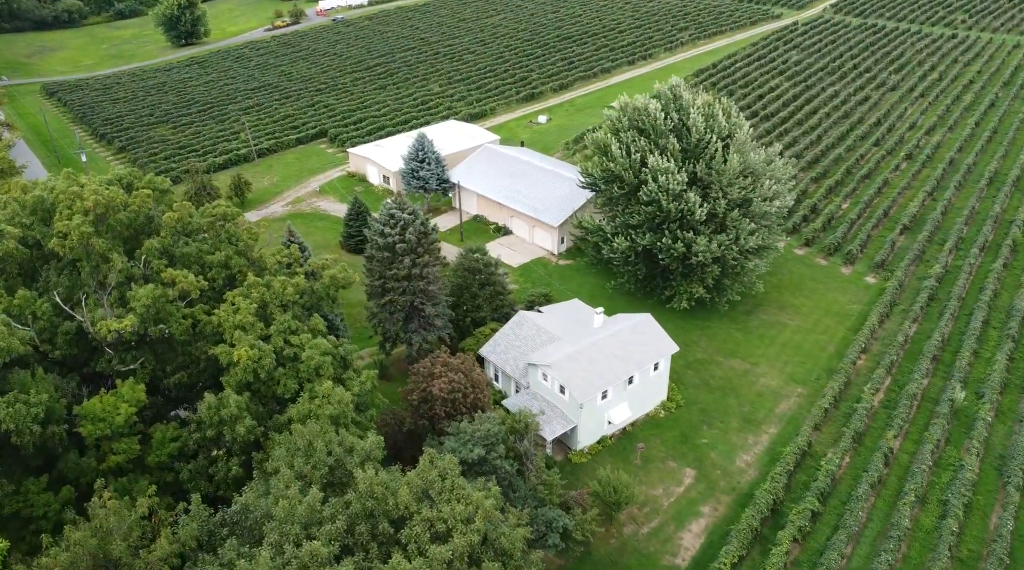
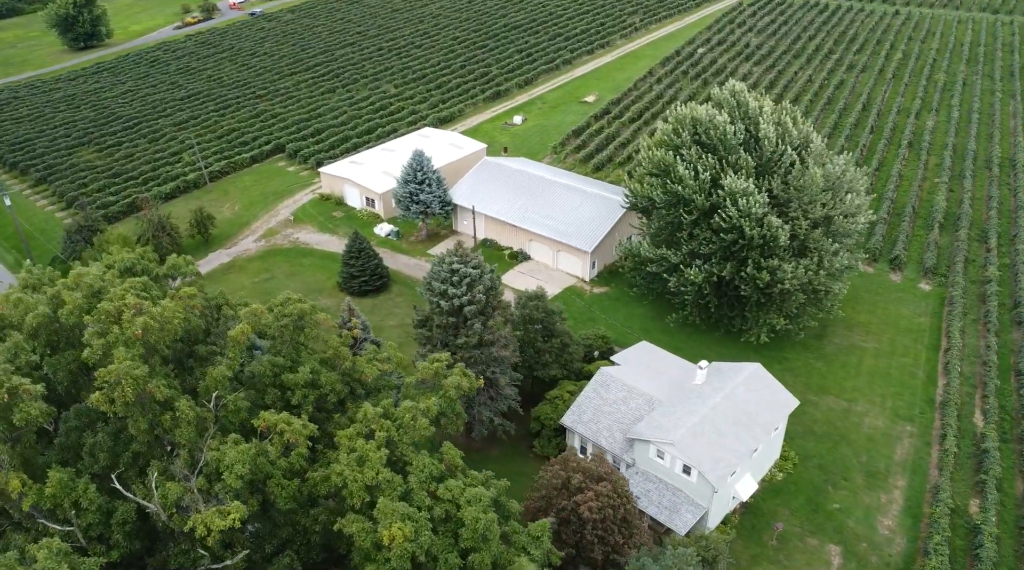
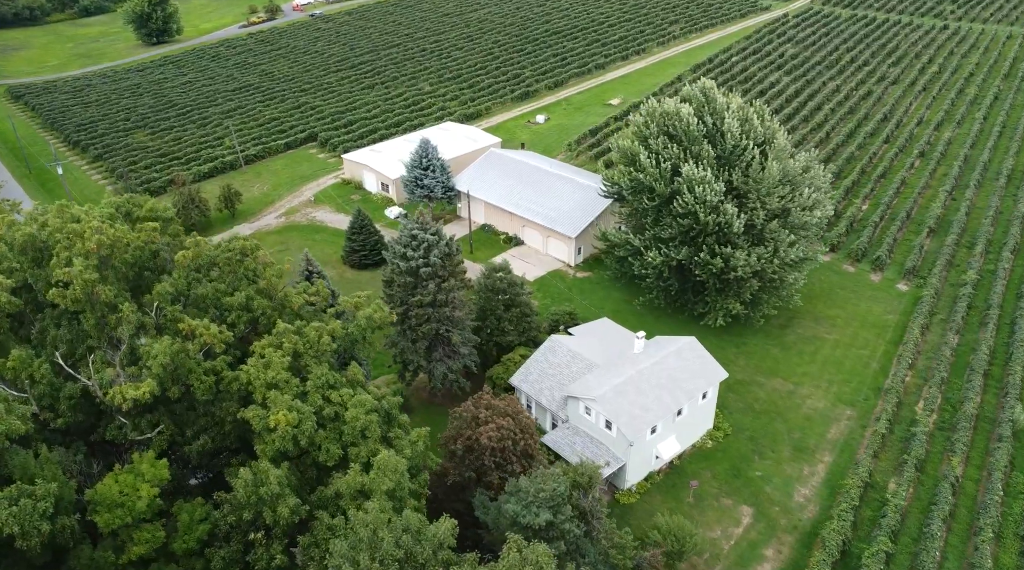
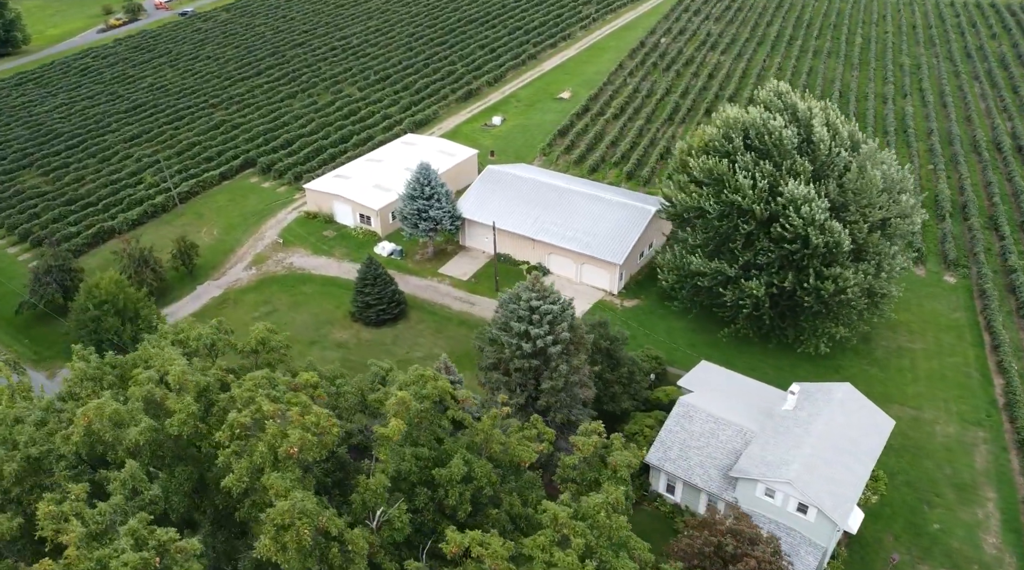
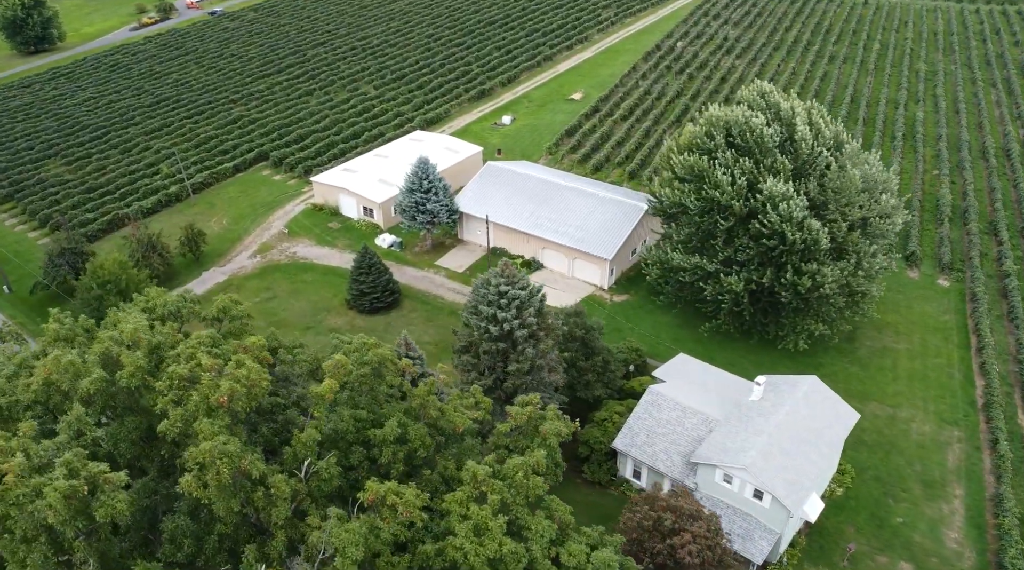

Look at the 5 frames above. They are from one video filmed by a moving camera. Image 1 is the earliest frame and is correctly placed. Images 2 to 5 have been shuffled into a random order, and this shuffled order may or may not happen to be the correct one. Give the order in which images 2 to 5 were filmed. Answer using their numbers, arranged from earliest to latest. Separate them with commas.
3, 2, 5, 4
